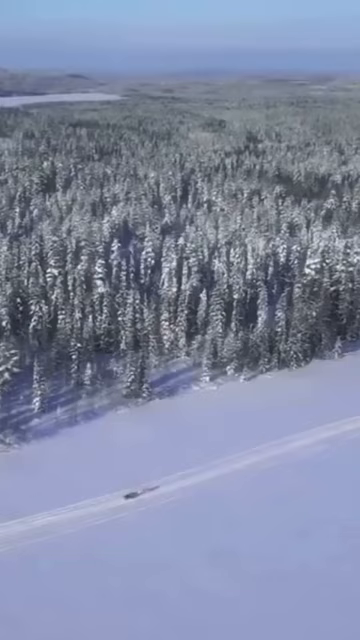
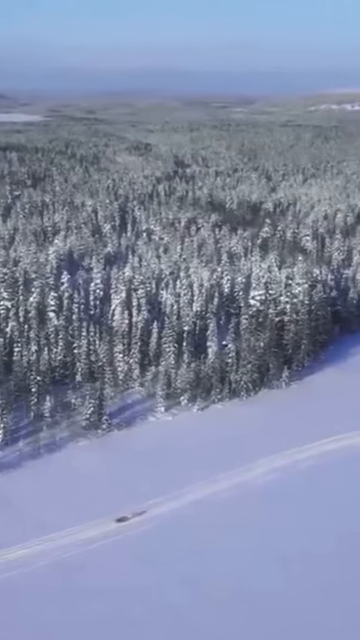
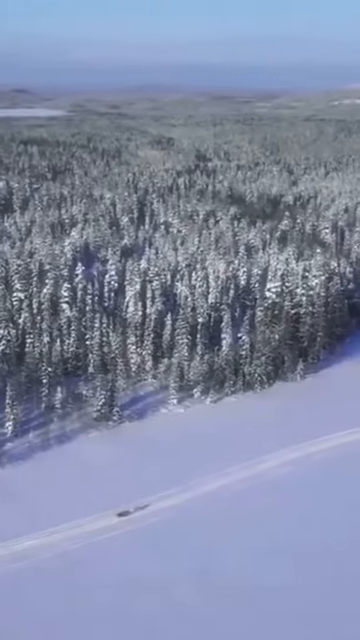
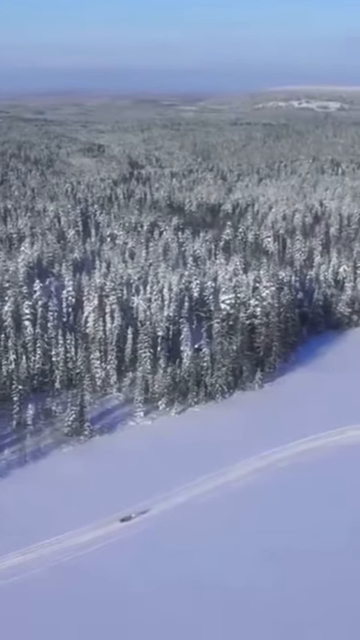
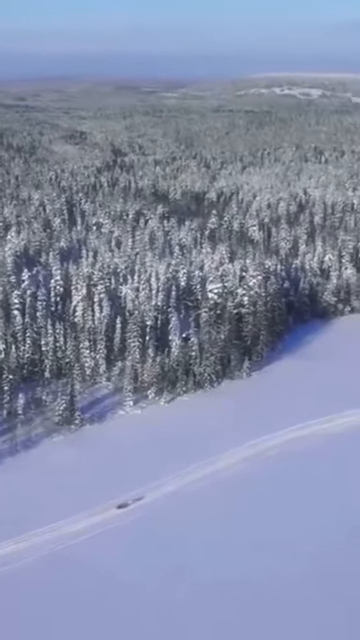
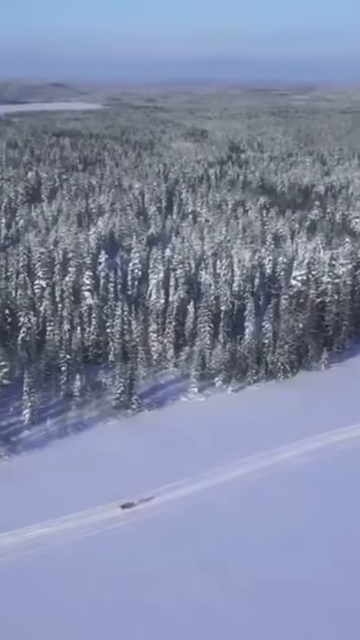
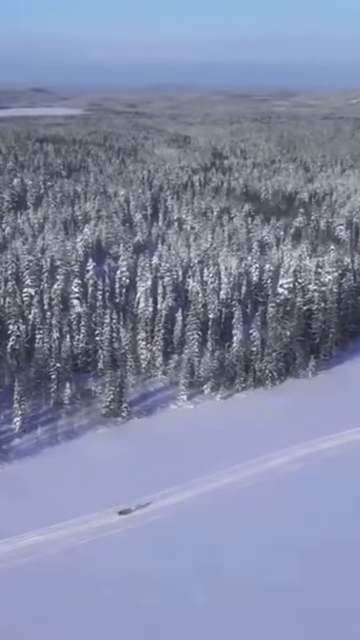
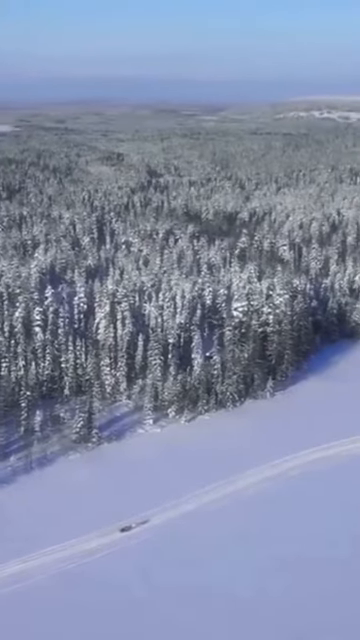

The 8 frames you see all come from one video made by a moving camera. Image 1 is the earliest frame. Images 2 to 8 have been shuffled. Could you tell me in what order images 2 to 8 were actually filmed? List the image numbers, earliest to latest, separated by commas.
6, 7, 3, 2, 8, 4, 5
